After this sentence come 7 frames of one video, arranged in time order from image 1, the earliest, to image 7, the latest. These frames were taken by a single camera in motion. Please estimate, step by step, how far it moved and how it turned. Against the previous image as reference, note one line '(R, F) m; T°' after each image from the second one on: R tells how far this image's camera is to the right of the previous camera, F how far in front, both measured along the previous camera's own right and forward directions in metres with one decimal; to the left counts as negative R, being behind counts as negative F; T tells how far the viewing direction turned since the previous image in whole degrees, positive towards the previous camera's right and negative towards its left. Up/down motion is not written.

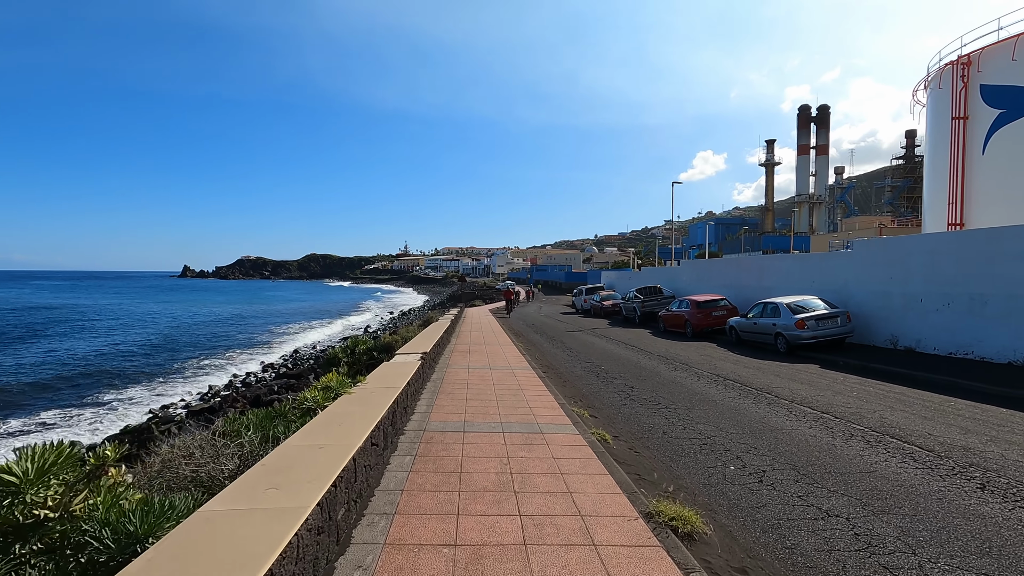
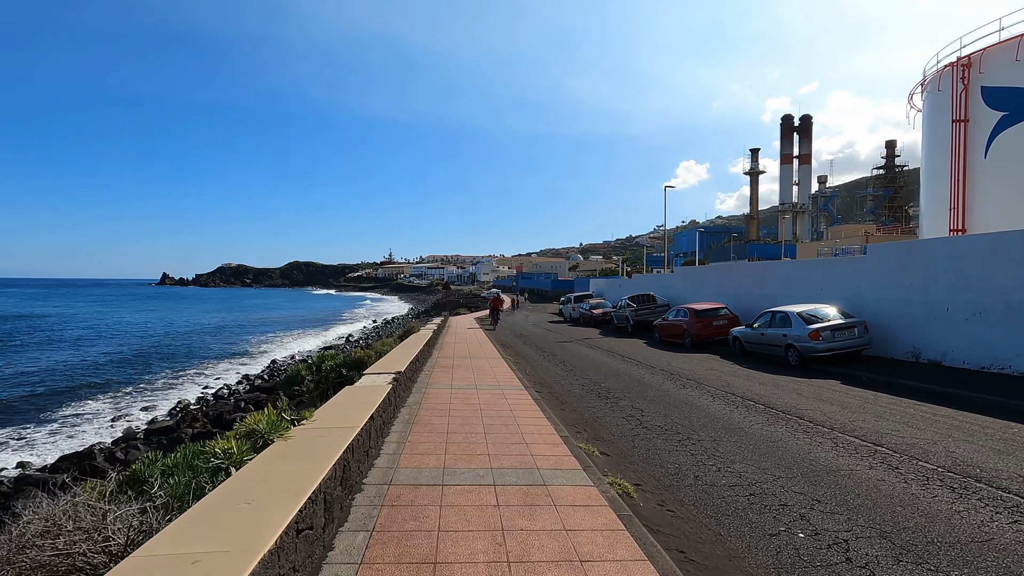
(-0.1, +1.2) m; +2°
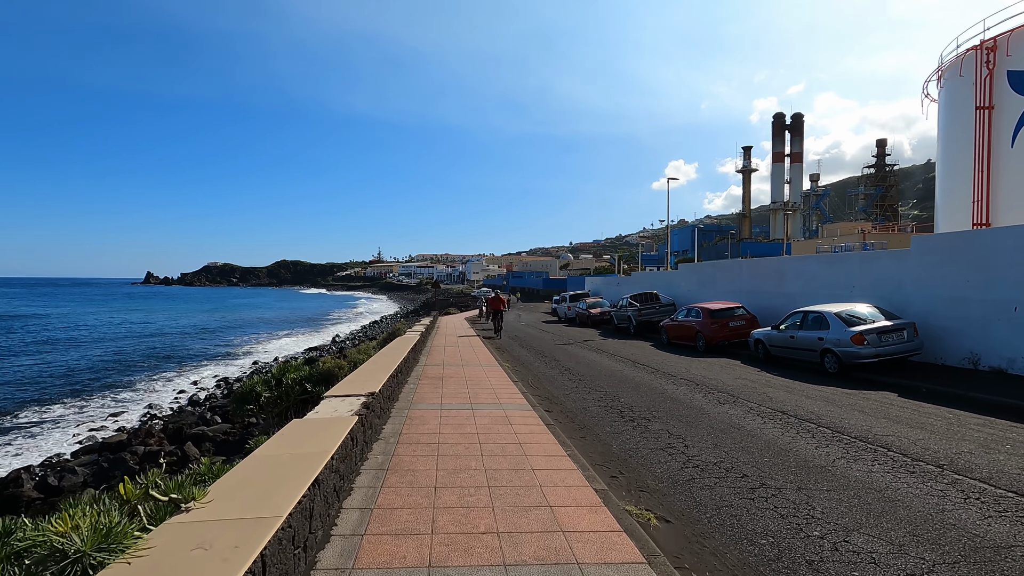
(-0.2, +1.6) m; +1°
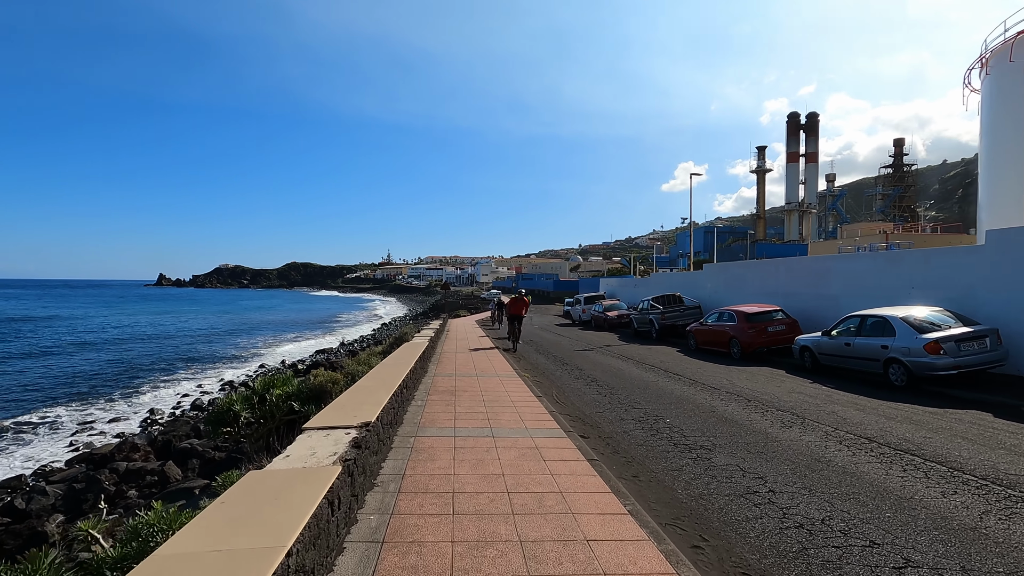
(-0.2, +1.2) m; -1°
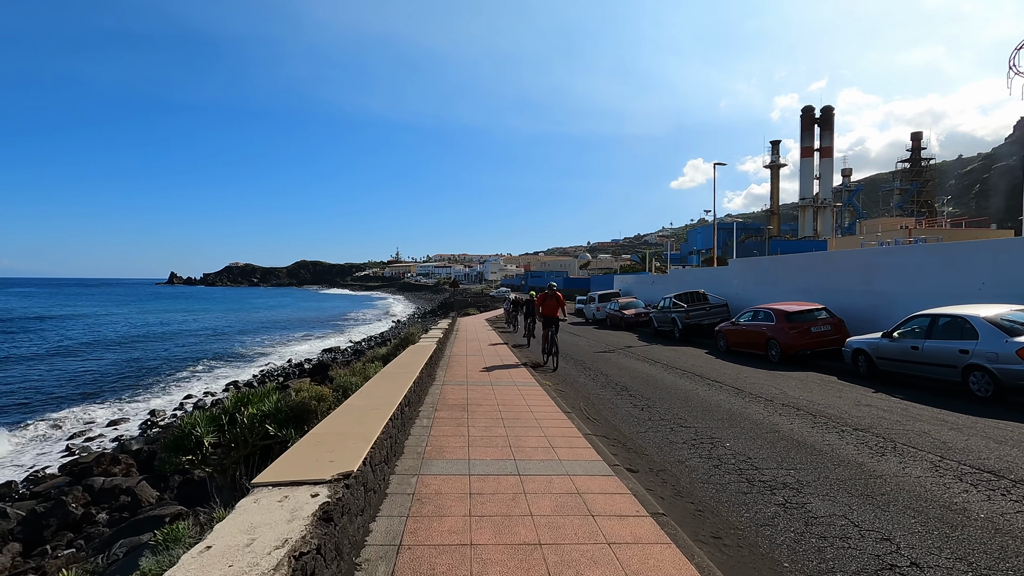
(-0.2, +1.2) m; -1°
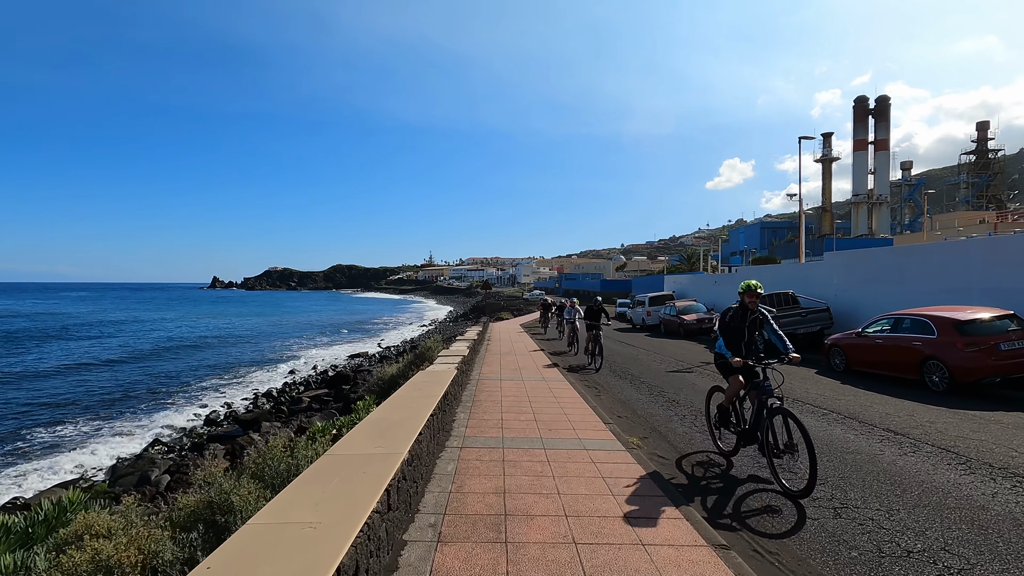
(-0.3, +3.3) m; -3°
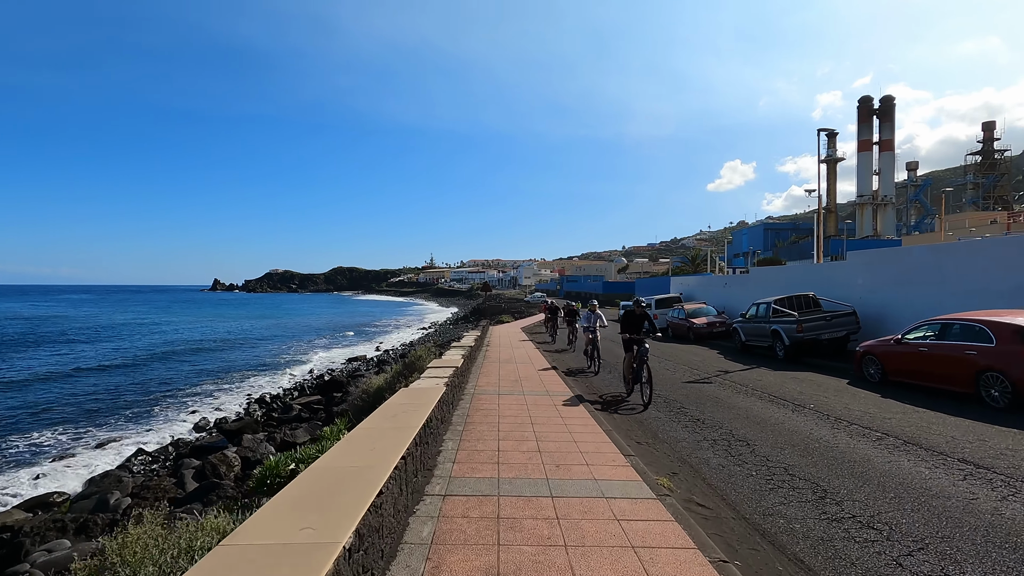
(0.0, +1.1) m; 0°
